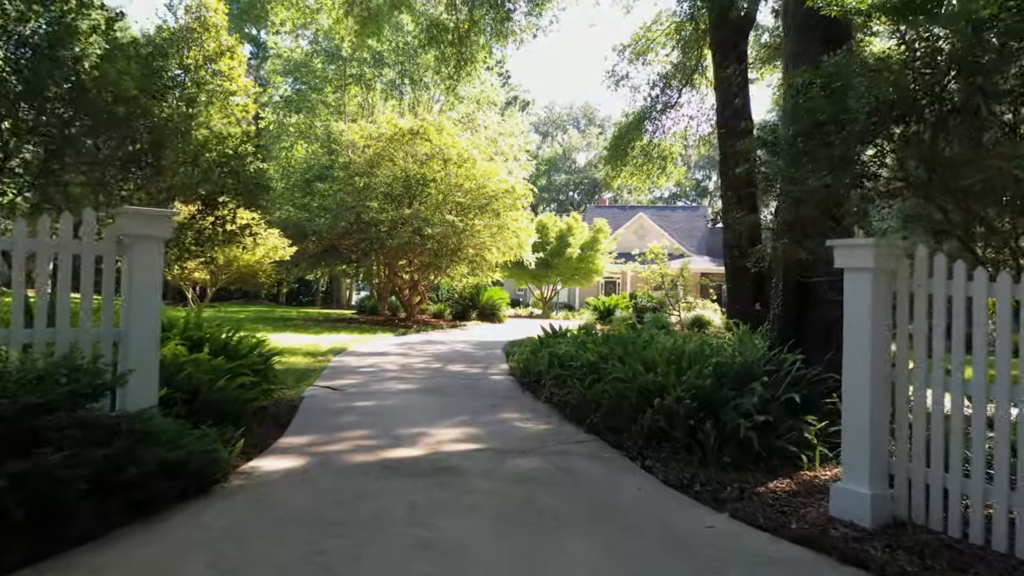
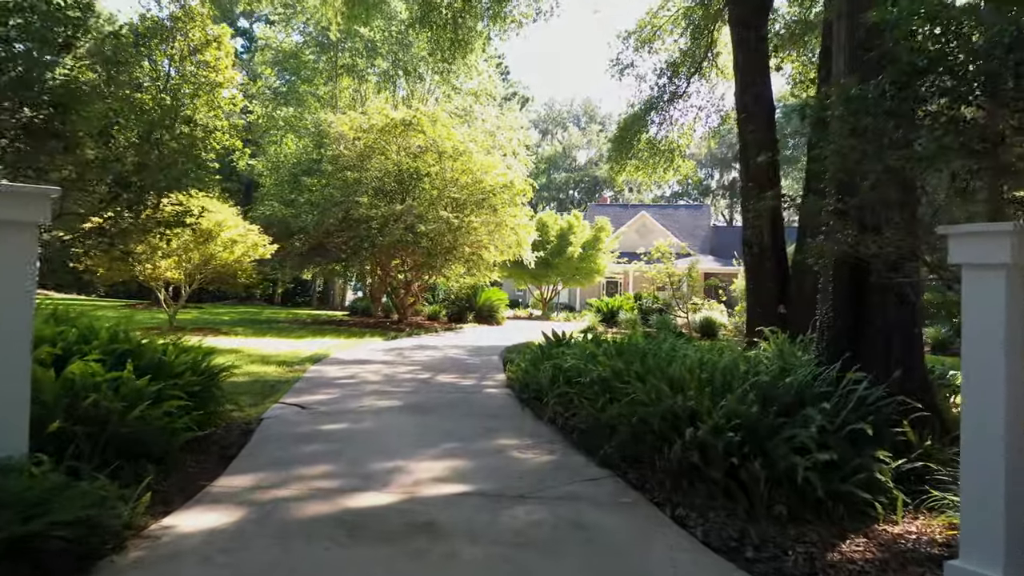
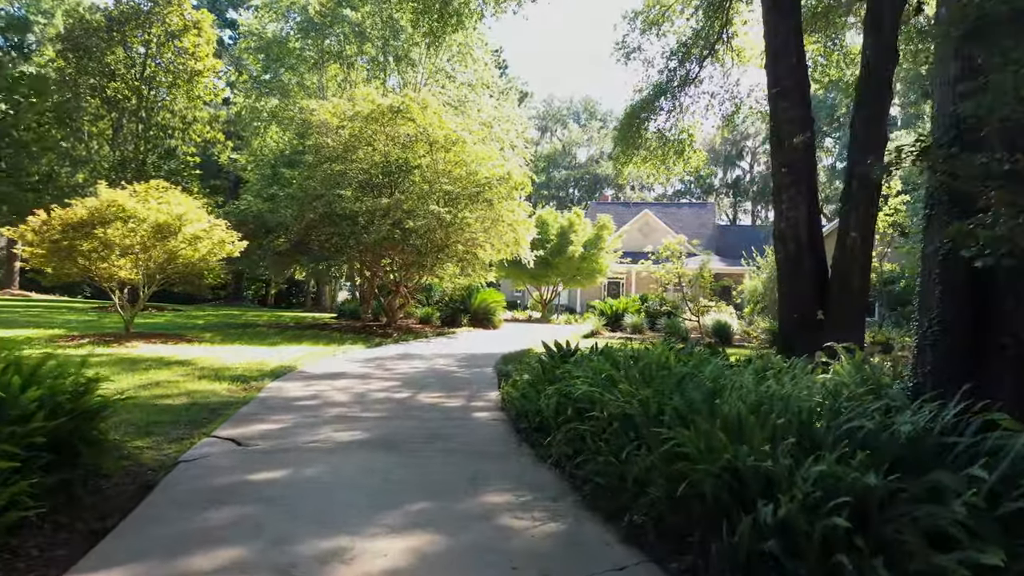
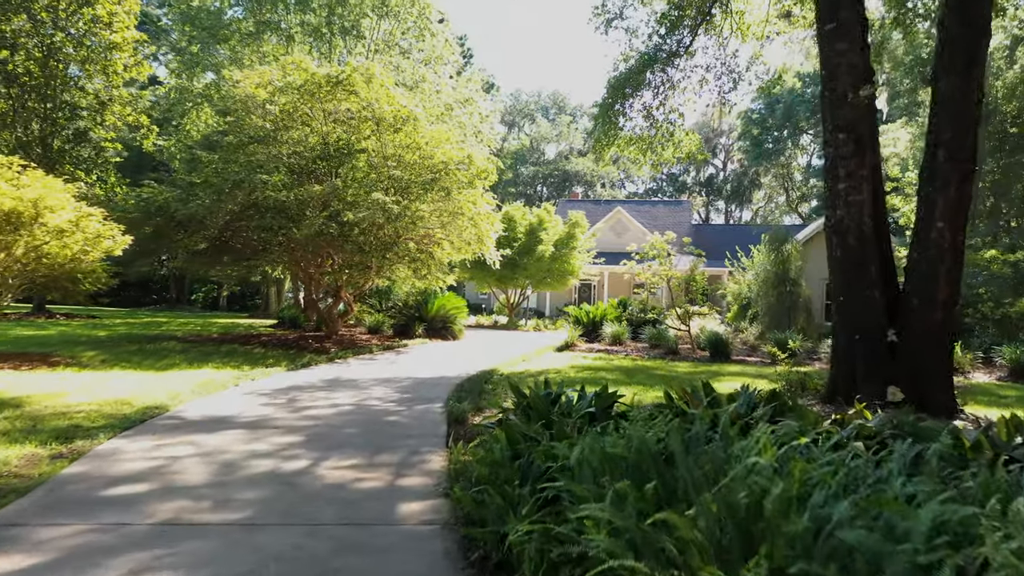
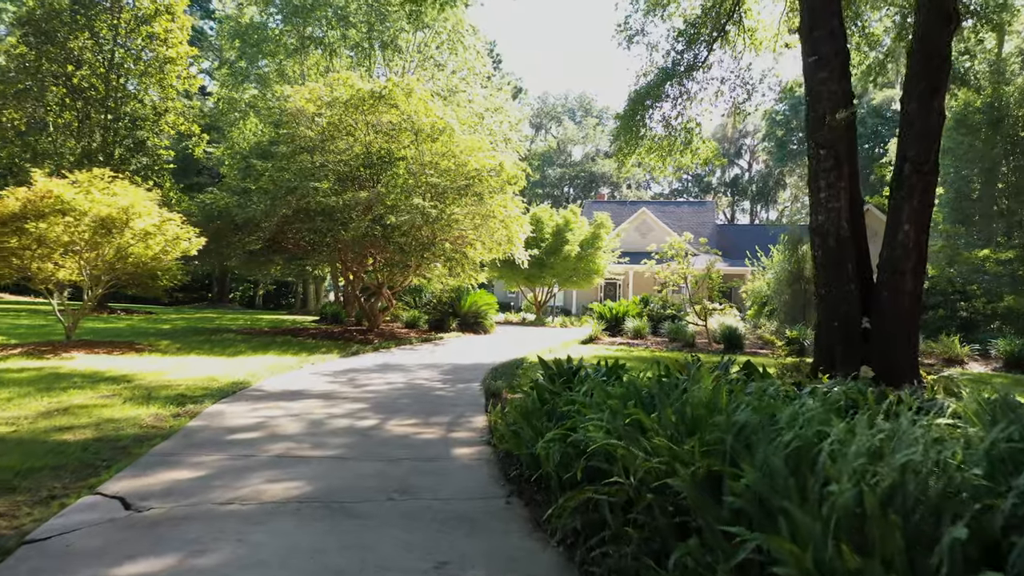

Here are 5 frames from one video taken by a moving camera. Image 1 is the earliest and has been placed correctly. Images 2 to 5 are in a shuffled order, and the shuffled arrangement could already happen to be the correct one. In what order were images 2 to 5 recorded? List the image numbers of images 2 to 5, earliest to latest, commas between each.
2, 3, 5, 4
